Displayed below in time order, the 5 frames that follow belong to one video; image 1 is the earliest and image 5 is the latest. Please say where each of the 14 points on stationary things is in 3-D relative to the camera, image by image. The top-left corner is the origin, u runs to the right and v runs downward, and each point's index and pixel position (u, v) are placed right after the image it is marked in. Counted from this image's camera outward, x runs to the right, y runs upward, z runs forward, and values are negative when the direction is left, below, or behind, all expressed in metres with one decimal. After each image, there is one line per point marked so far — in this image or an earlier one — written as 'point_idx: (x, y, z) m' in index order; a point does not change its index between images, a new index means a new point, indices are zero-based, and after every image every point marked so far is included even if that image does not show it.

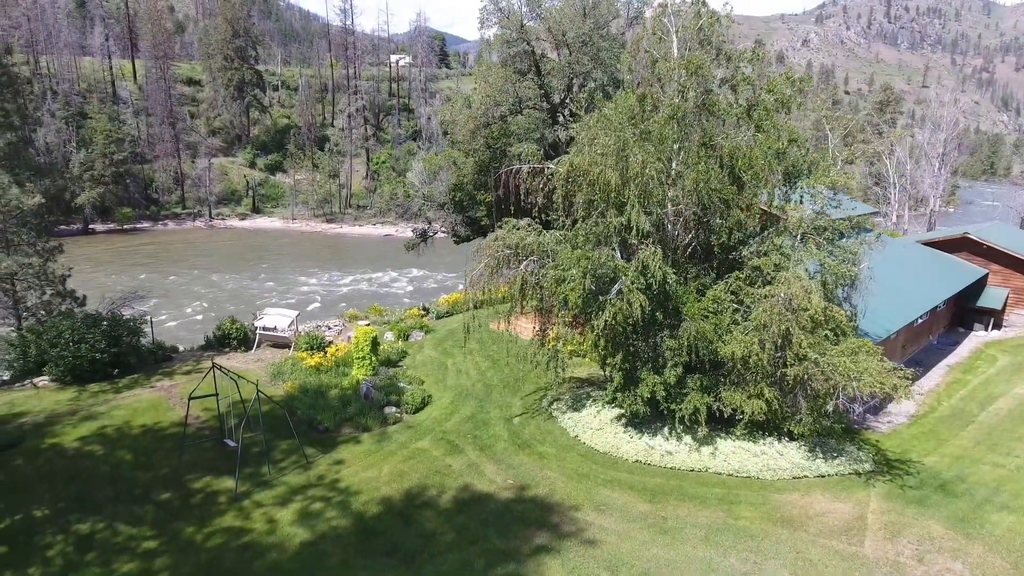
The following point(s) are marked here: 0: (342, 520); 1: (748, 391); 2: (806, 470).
0: (-3.2, -4.3, +10.5) m
1: (+4.7, -2.1, +11.4) m
2: (+5.8, -3.6, +11.2) m
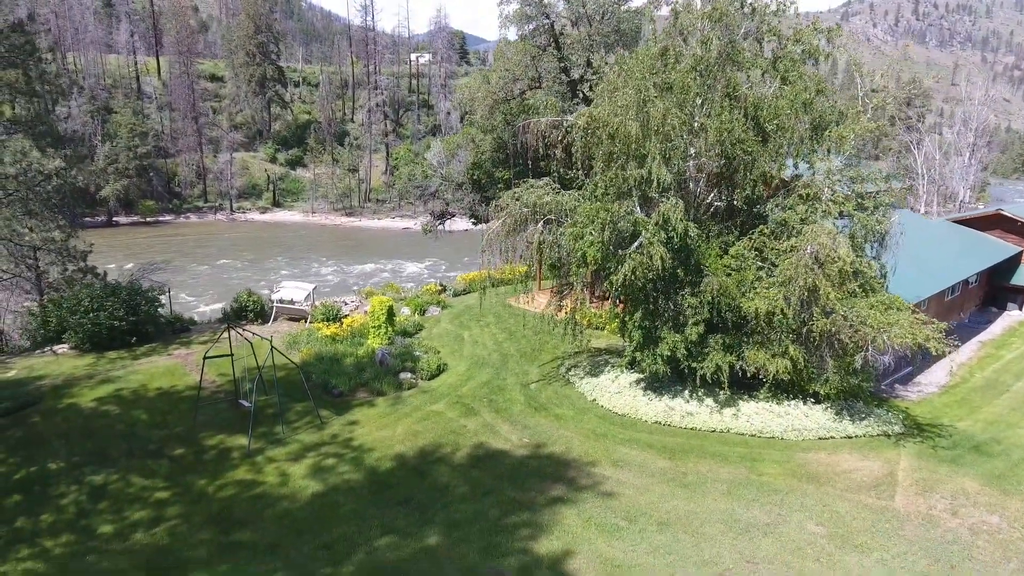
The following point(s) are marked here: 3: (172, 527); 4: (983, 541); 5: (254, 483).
0: (-2.9, -3.4, +10.4) m
1: (+5.0, -1.2, +11.0) m
2: (+6.1, -2.7, +10.8) m
3: (-5.5, -3.8, +9.1) m
4: (+6.5, -3.5, +7.9) m
5: (-4.7, -3.5, +10.4) m
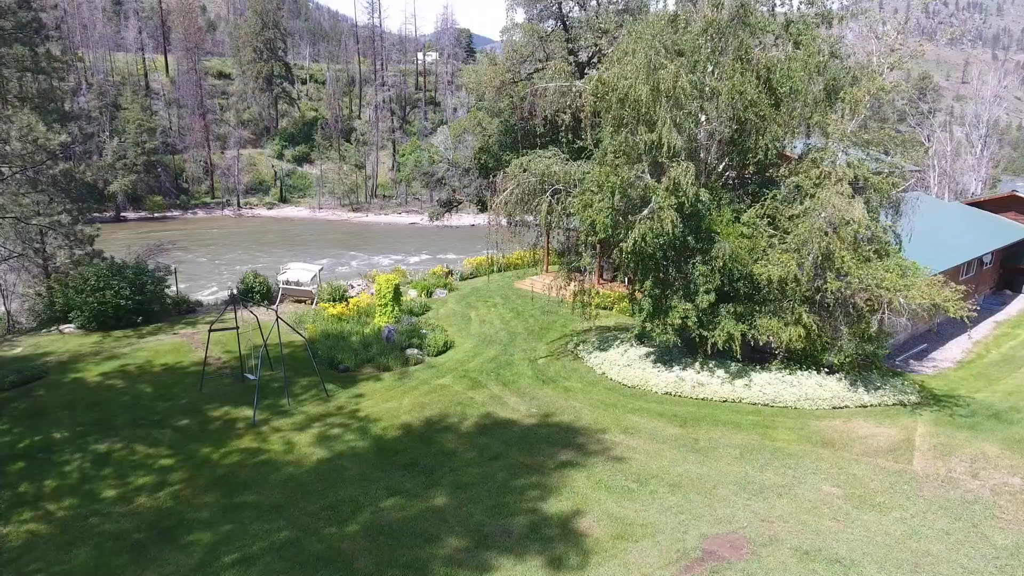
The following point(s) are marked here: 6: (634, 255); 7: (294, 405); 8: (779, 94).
0: (-2.7, -2.8, +10.3) m
1: (+5.2, -0.6, +10.8) m
2: (+6.2, -2.1, +10.6) m
3: (-5.3, -3.2, +9.0) m
4: (+6.6, -2.9, +7.7) m
5: (-4.6, -2.9, +10.3) m
6: (+2.4, +0.7, +11.2) m
7: (-4.6, -2.5, +12.1) m
8: (+5.1, +3.7, +11.0) m
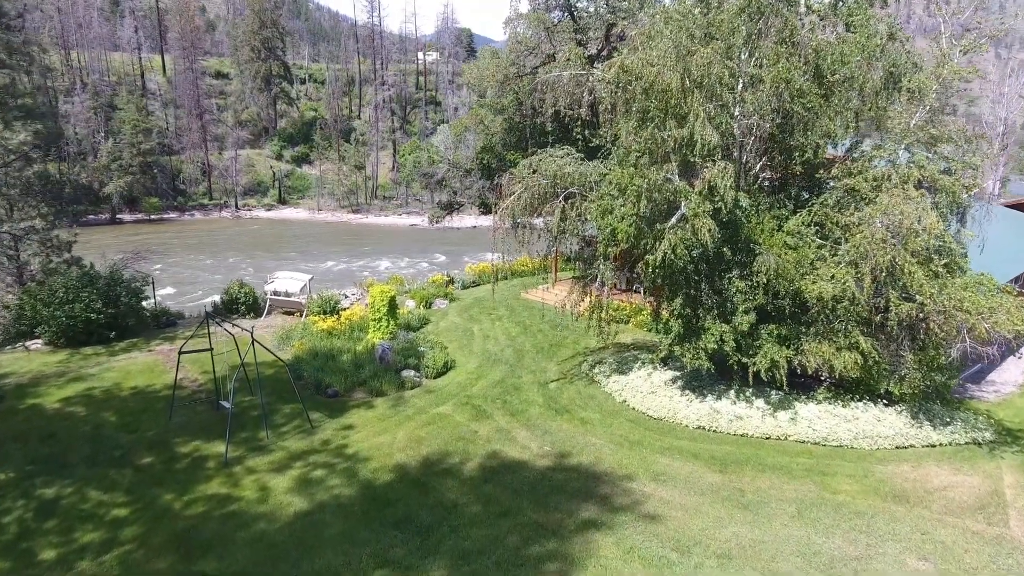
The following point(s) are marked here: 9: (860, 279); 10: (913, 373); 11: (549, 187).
0: (-2.6, -3.1, +8.8) m
1: (+5.3, -0.9, +9.3) m
2: (+6.4, -2.4, +9.1) m
3: (-5.2, -3.5, +7.6) m
4: (+6.8, -3.2, +6.2) m
5: (-4.4, -3.3, +8.8) m
6: (+2.6, +0.3, +9.7) m
7: (-4.4, -2.8, +10.6) m
8: (+5.3, +3.4, +9.5) m
9: (+5.4, +0.1, +8.8) m
10: (+6.5, -1.4, +9.2) m
11: (+0.7, +2.0, +11.1) m
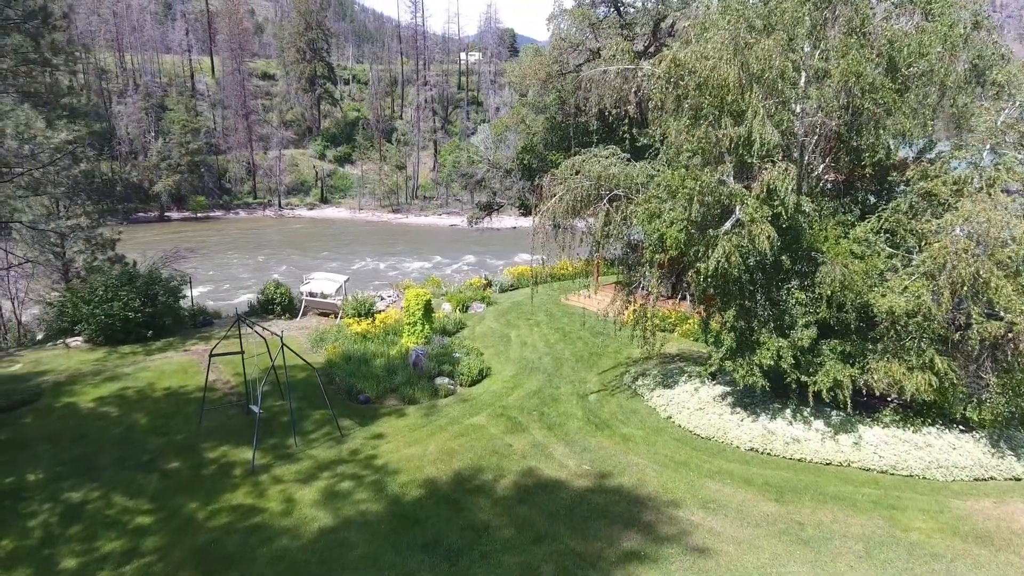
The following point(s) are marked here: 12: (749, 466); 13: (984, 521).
0: (-2.0, -3.2, +8.5) m
1: (+5.9, -1.1, +8.5) m
2: (+6.9, -2.6, +8.2) m
3: (-4.7, -3.6, +7.4) m
4: (+7.1, -3.4, +5.2) m
5: (-3.9, -3.3, +8.6) m
6: (+3.2, +0.2, +9.0) m
7: (-3.8, -2.9, +10.4) m
8: (+6.0, +3.2, +8.6) m
9: (+6.0, -0.1, +8.0) m
10: (+7.0, -1.6, +8.3) m
11: (+1.4, +1.8, +10.6) m
12: (+3.6, -2.7, +8.8) m
13: (+6.0, -3.0, +7.2) m
